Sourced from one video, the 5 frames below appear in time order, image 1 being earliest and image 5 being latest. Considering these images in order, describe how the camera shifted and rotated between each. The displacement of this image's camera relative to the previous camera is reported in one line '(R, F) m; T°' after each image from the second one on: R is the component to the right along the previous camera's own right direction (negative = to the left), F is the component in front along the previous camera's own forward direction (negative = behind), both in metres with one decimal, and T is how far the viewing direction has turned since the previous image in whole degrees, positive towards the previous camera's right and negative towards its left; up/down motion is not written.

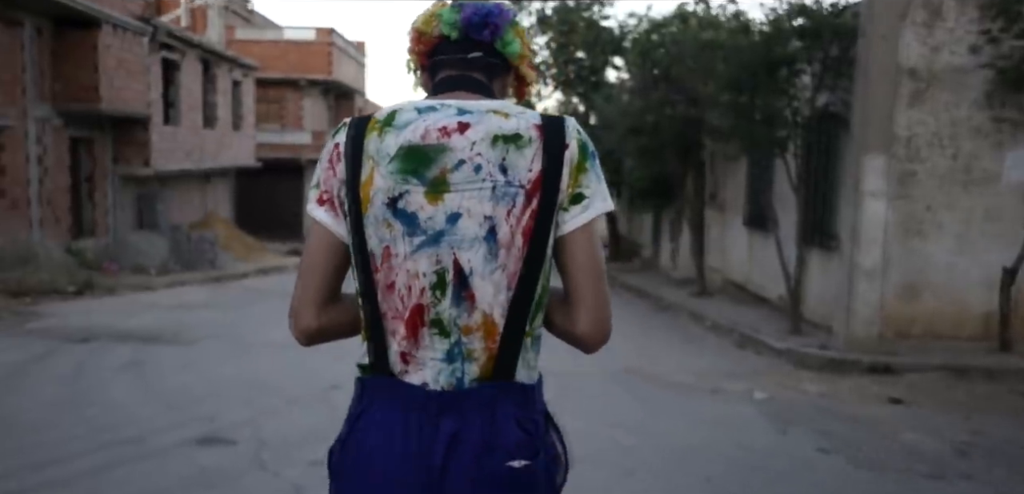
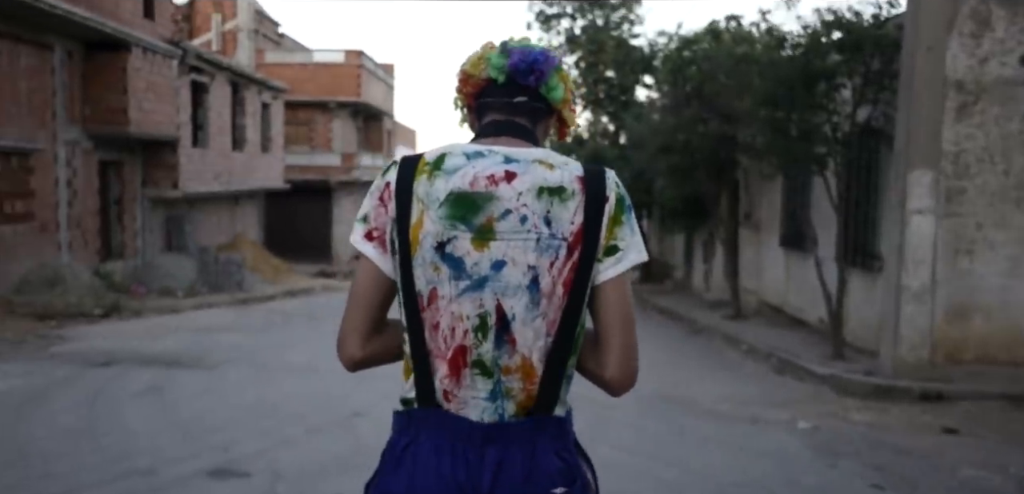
(0.0, +0.4) m; -2°
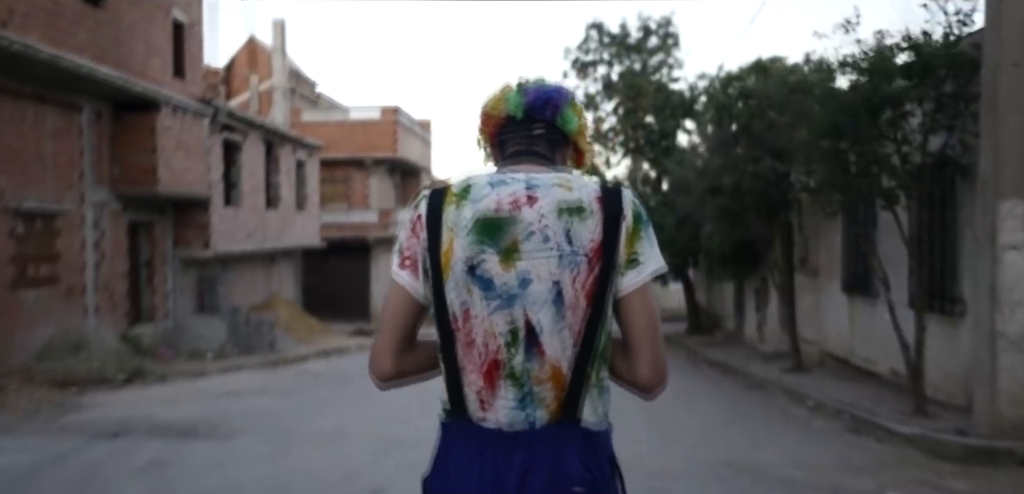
(+0.1, +1.0) m; -3°
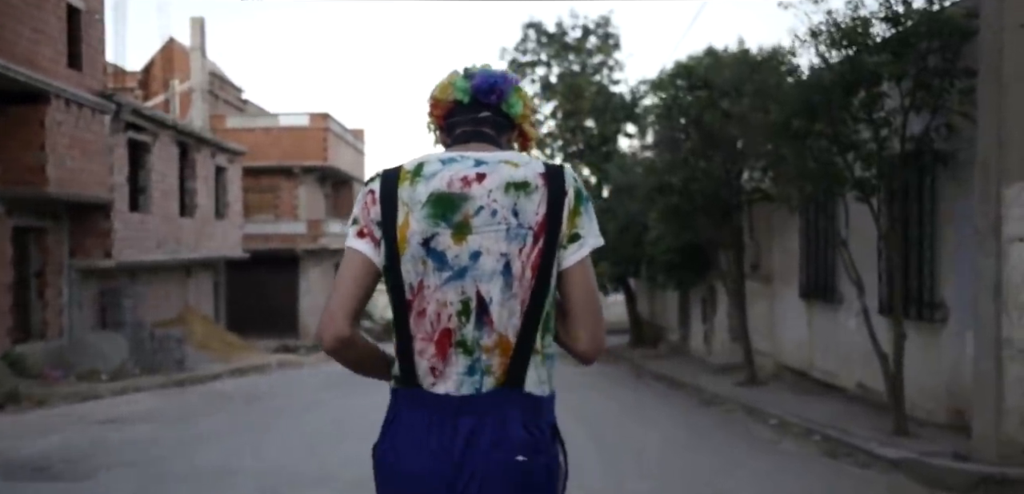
(+0.1, +1.5) m; +4°
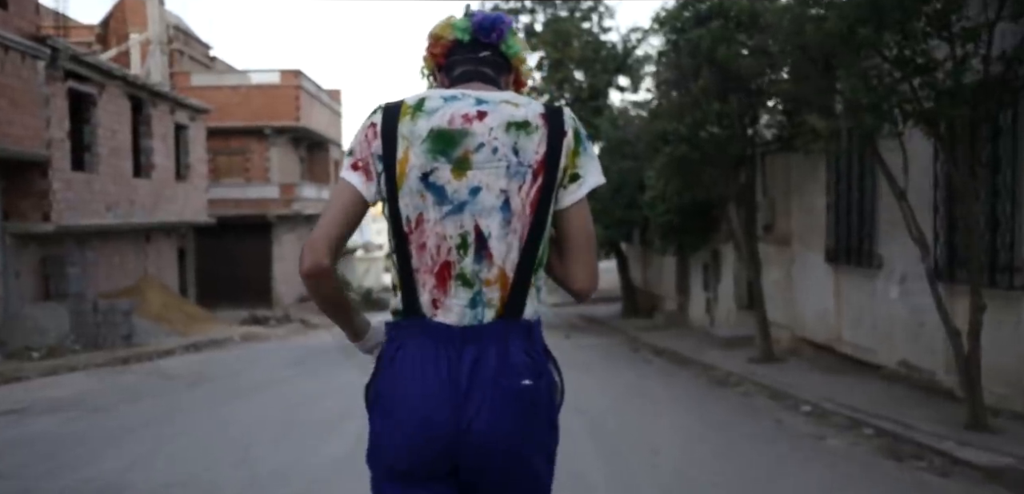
(0.0, +1.9) m; +1°
